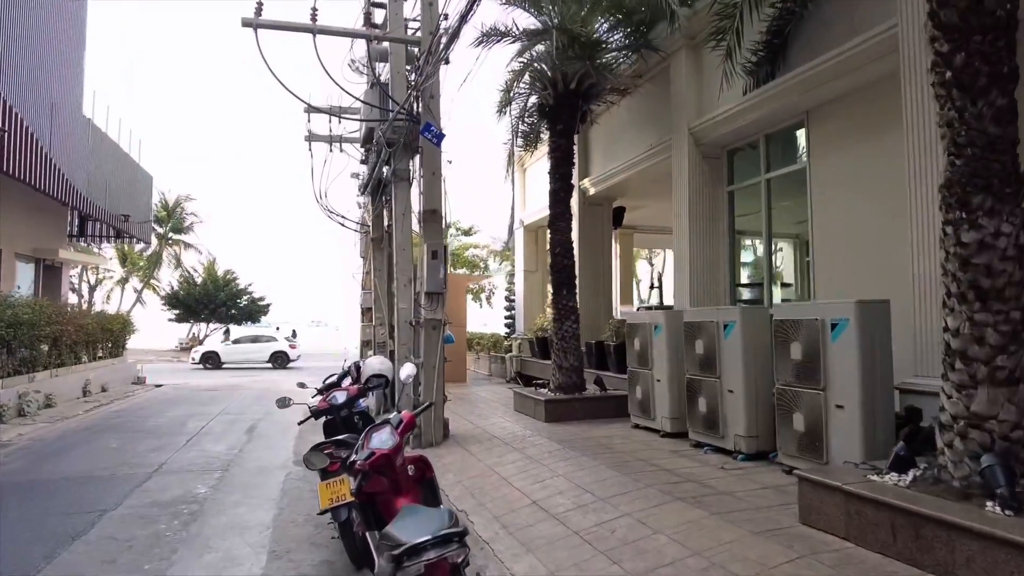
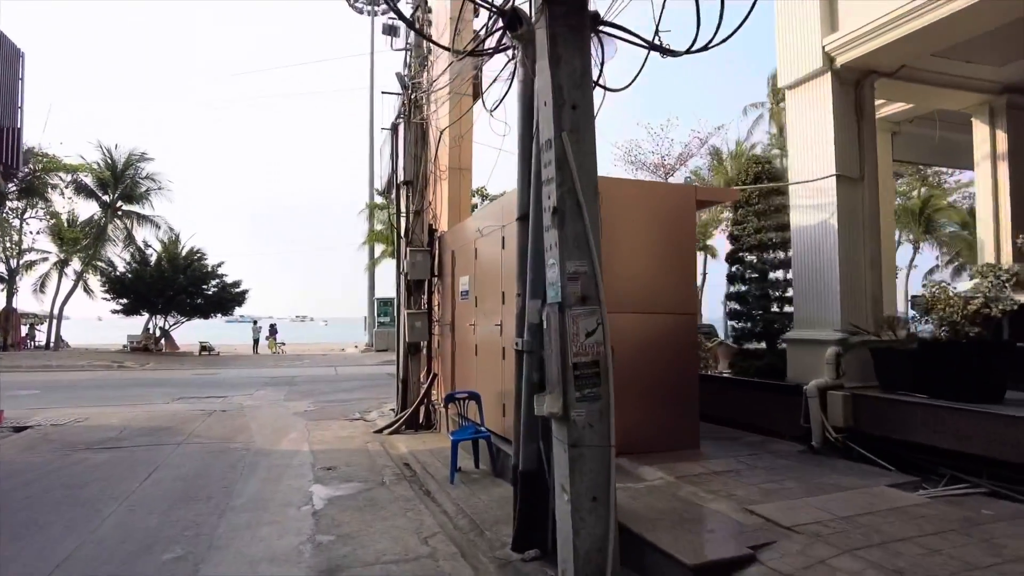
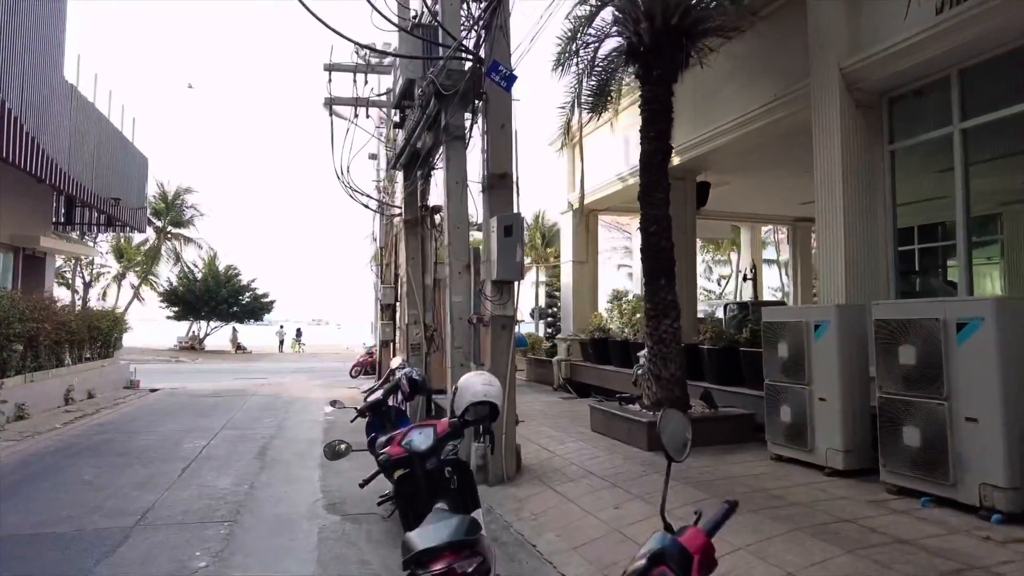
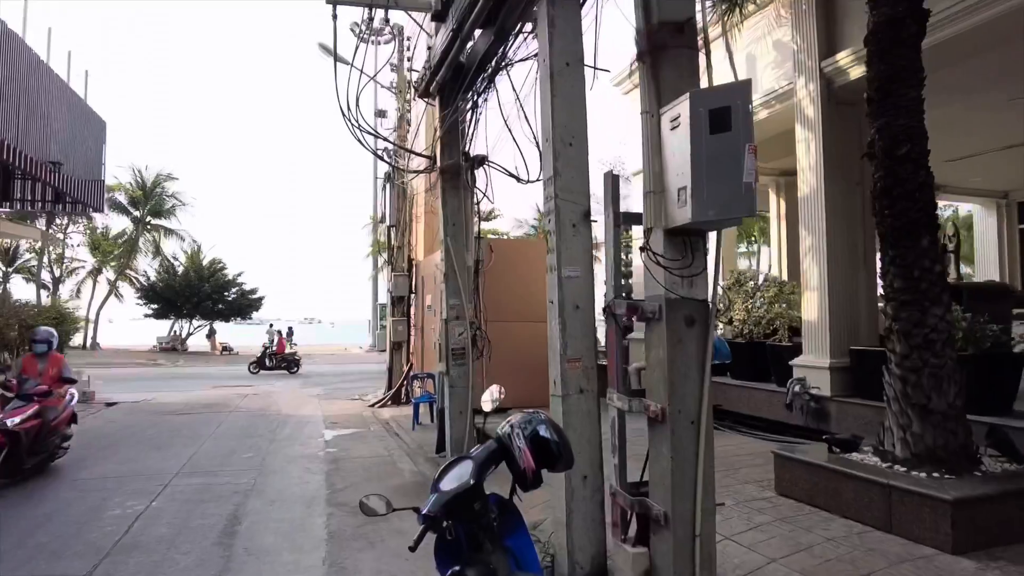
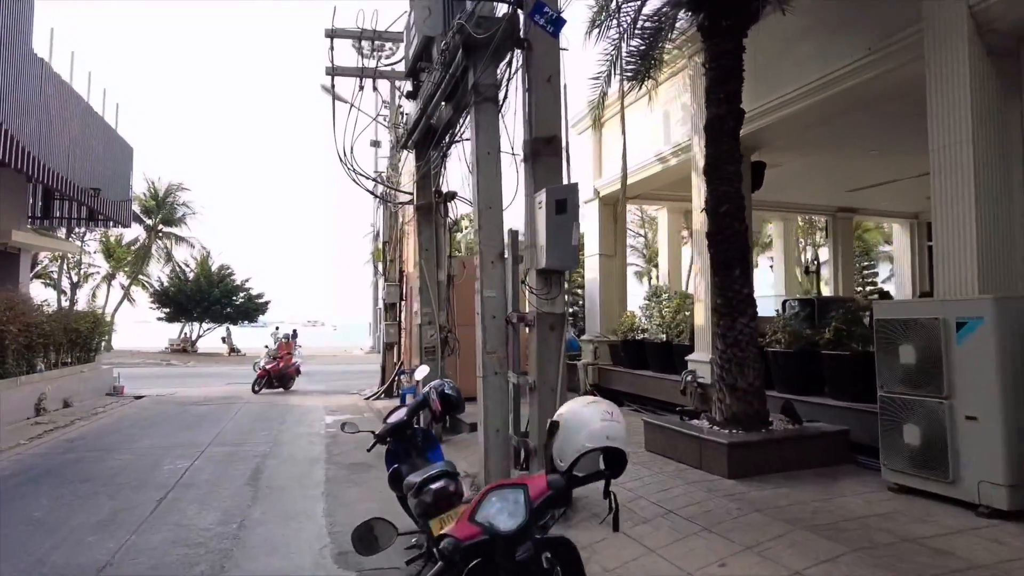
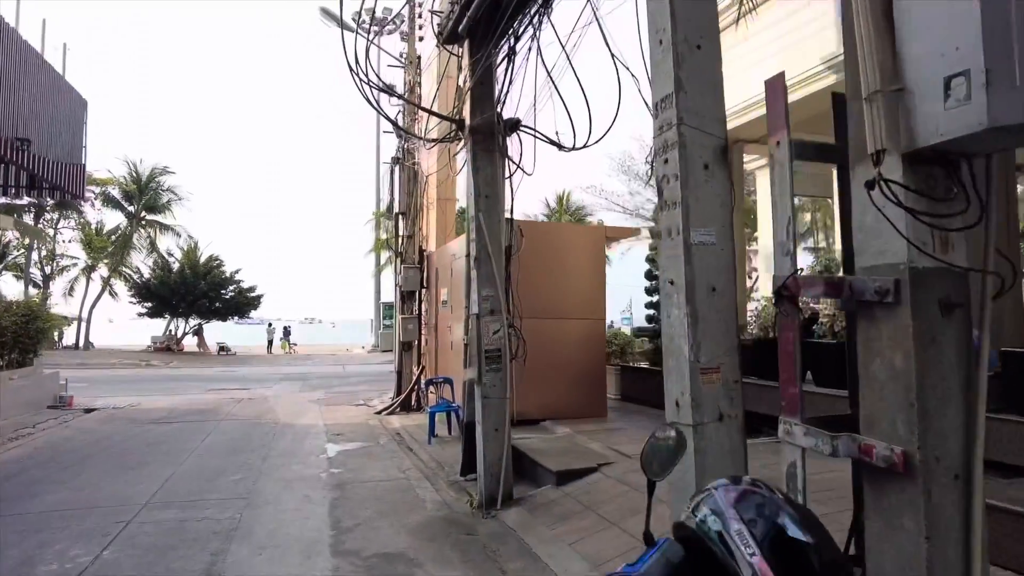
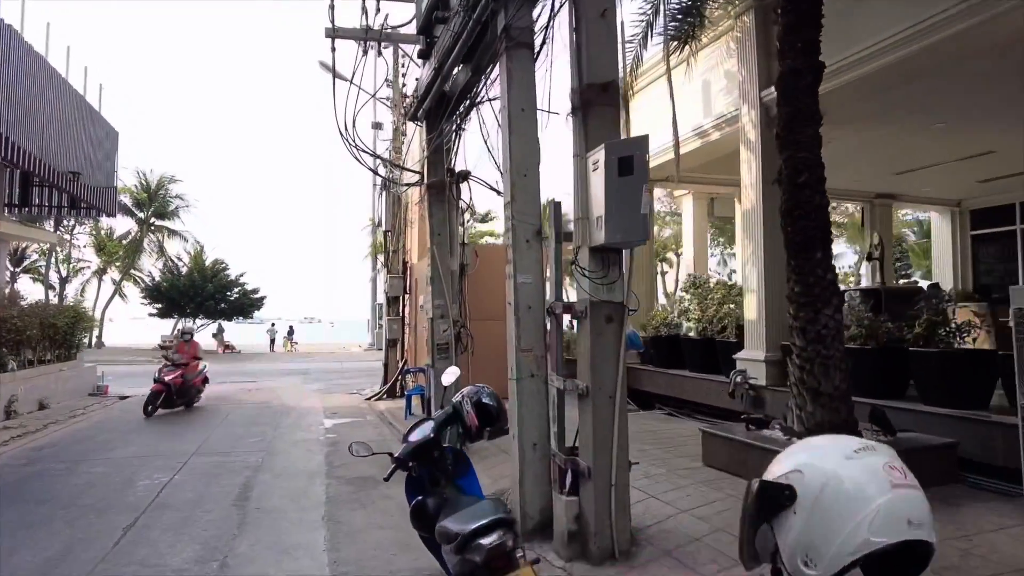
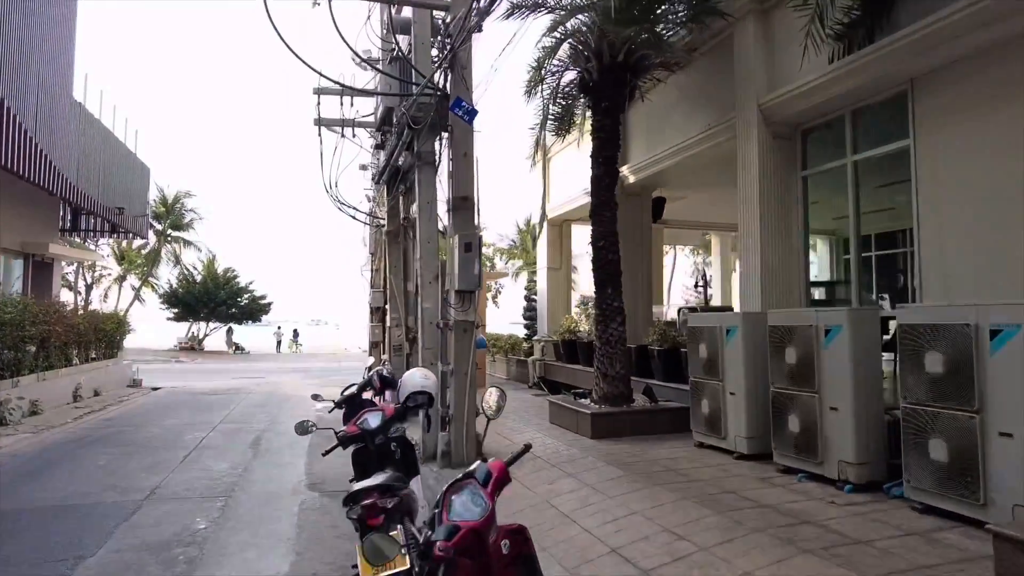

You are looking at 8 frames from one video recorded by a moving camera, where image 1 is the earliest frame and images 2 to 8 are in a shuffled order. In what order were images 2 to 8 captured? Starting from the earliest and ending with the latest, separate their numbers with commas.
8, 3, 5, 7, 4, 6, 2
